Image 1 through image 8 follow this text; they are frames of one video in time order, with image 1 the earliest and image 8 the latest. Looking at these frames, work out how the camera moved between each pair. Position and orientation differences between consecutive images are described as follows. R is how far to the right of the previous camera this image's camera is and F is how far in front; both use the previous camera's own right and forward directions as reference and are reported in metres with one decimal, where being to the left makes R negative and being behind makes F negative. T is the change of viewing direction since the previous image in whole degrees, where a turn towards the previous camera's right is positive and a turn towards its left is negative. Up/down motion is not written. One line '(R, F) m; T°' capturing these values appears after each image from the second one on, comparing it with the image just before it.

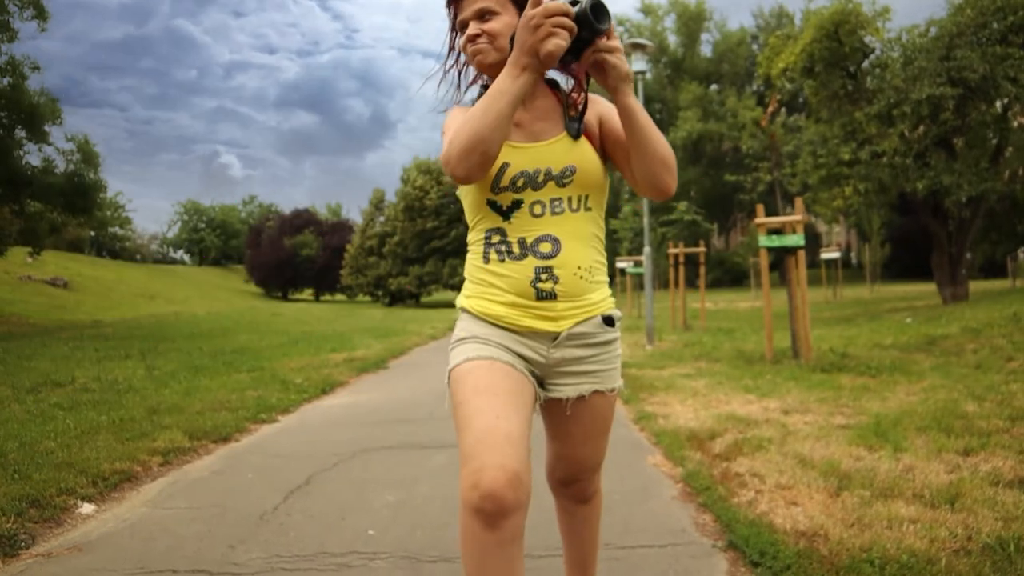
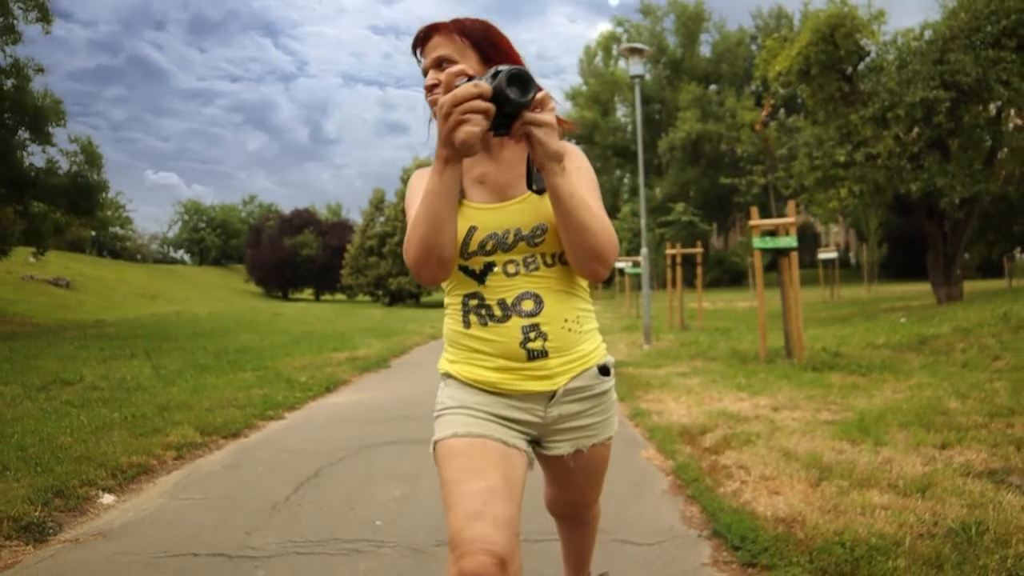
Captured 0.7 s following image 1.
(0.0, -0.2) m; 0°
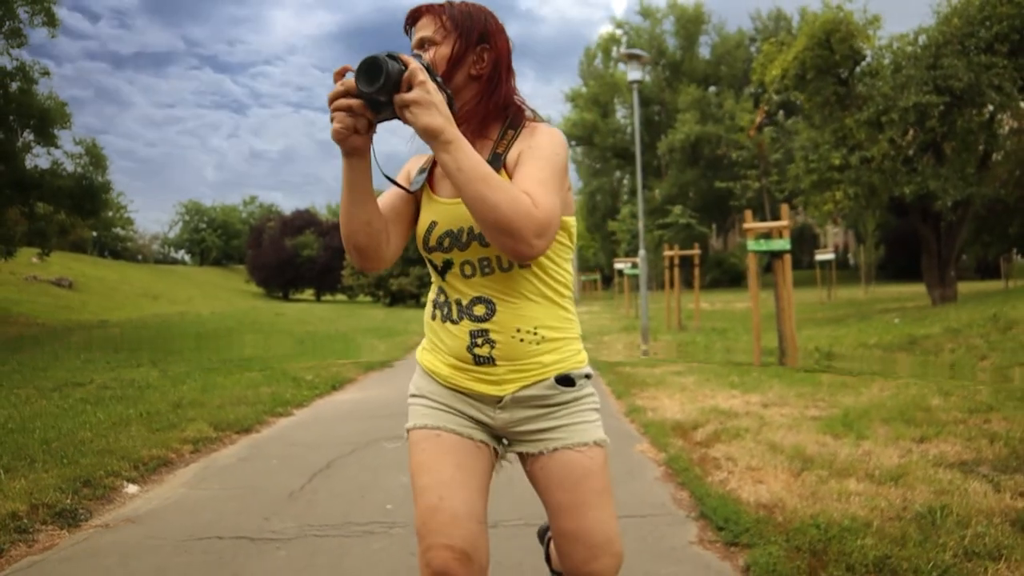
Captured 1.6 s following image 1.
(0.0, -0.3) m; 0°
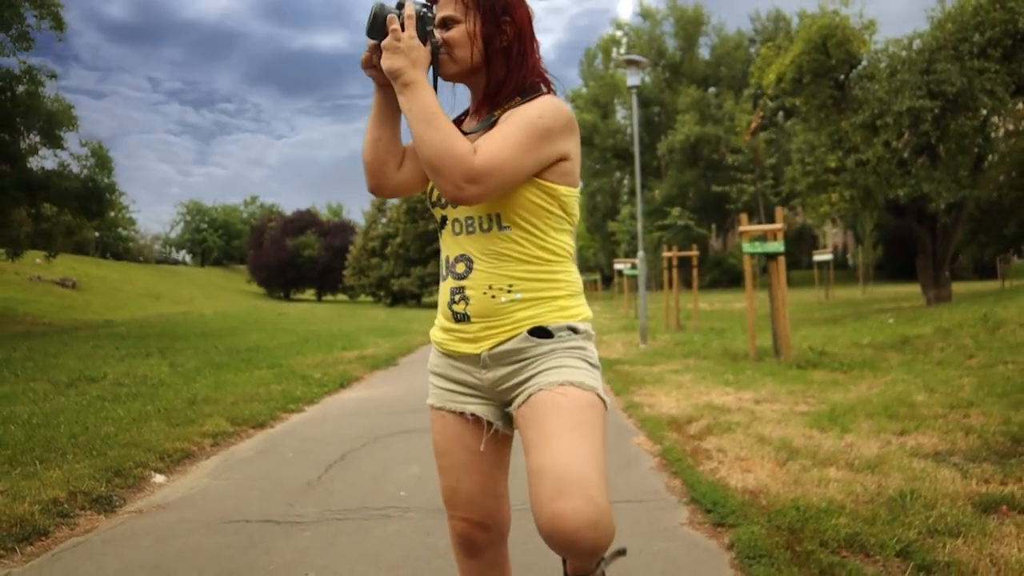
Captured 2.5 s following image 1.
(0.0, -0.3) m; 0°
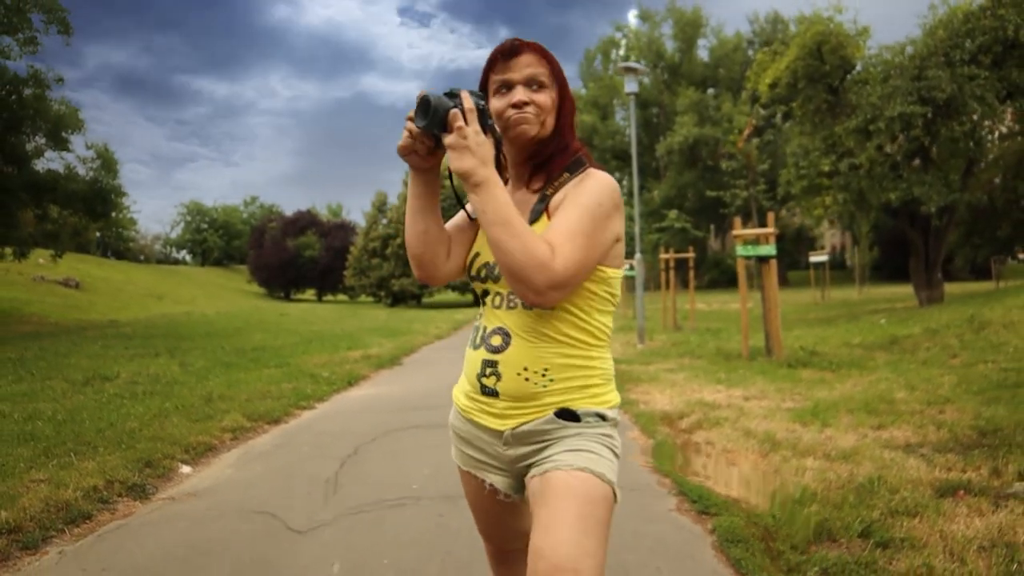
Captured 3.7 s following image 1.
(0.0, -0.4) m; 0°
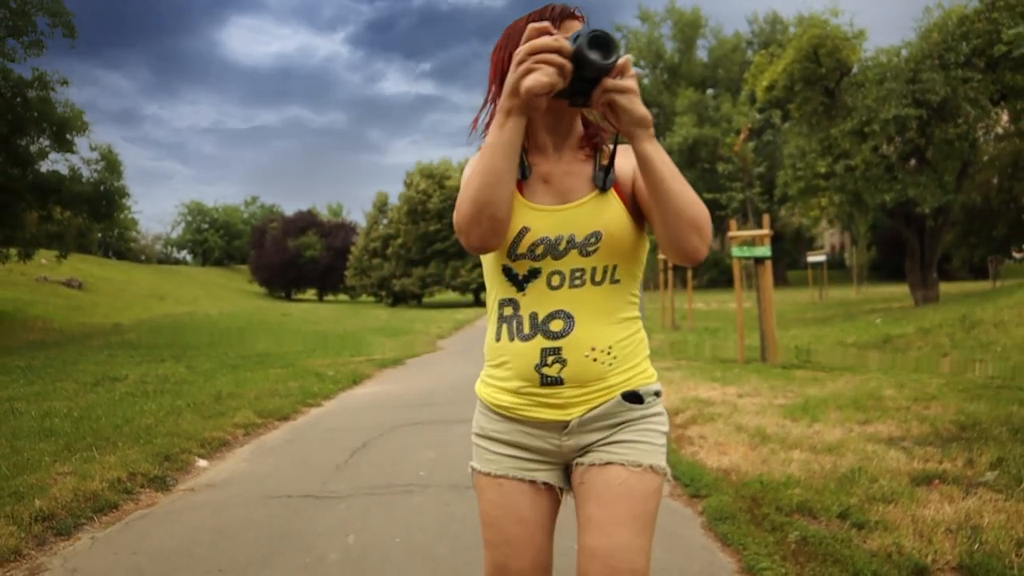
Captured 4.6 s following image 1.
(0.0, -0.3) m; 0°
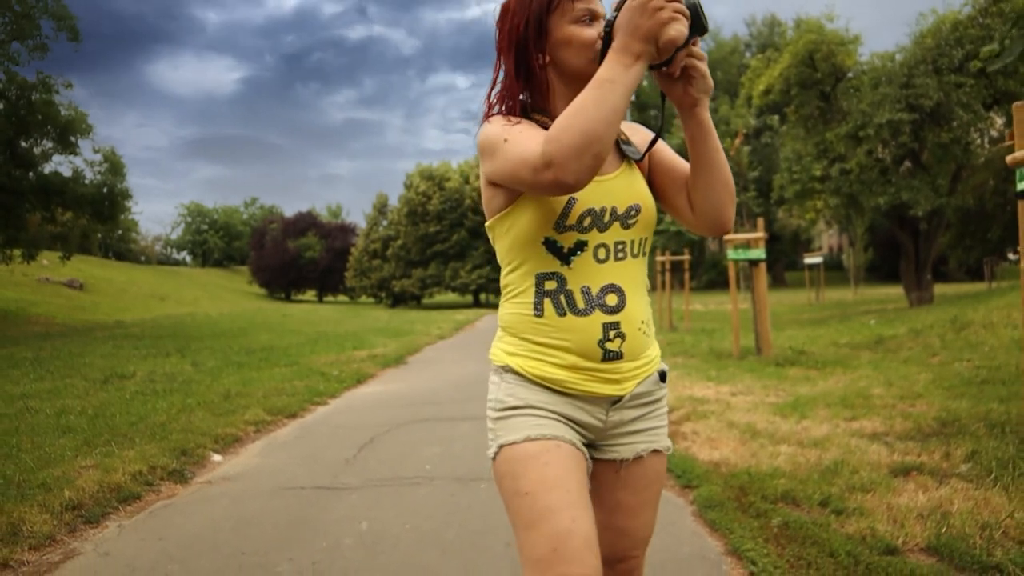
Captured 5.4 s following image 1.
(0.0, -0.3) m; 0°
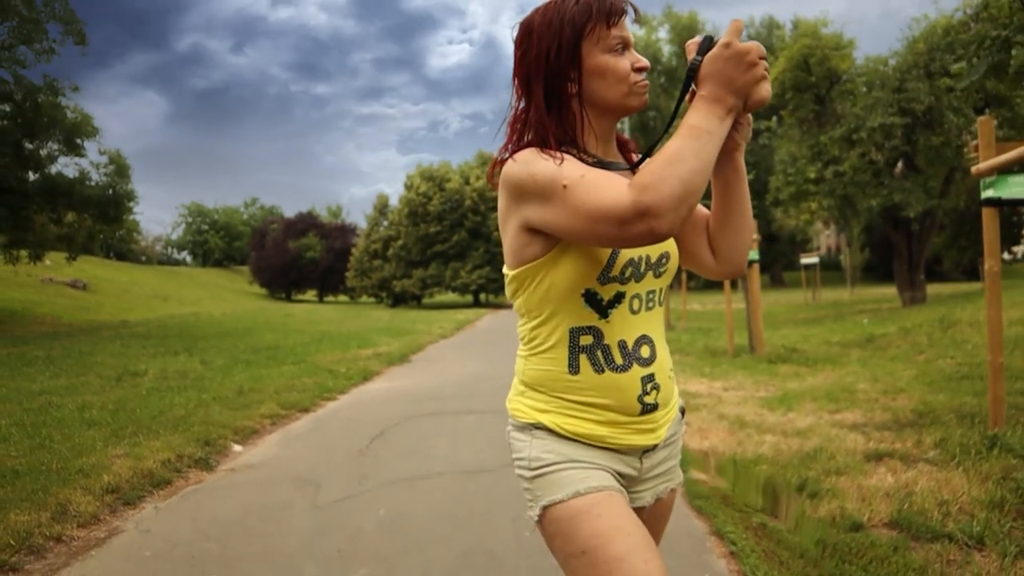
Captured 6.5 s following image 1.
(0.0, -0.4) m; 0°
